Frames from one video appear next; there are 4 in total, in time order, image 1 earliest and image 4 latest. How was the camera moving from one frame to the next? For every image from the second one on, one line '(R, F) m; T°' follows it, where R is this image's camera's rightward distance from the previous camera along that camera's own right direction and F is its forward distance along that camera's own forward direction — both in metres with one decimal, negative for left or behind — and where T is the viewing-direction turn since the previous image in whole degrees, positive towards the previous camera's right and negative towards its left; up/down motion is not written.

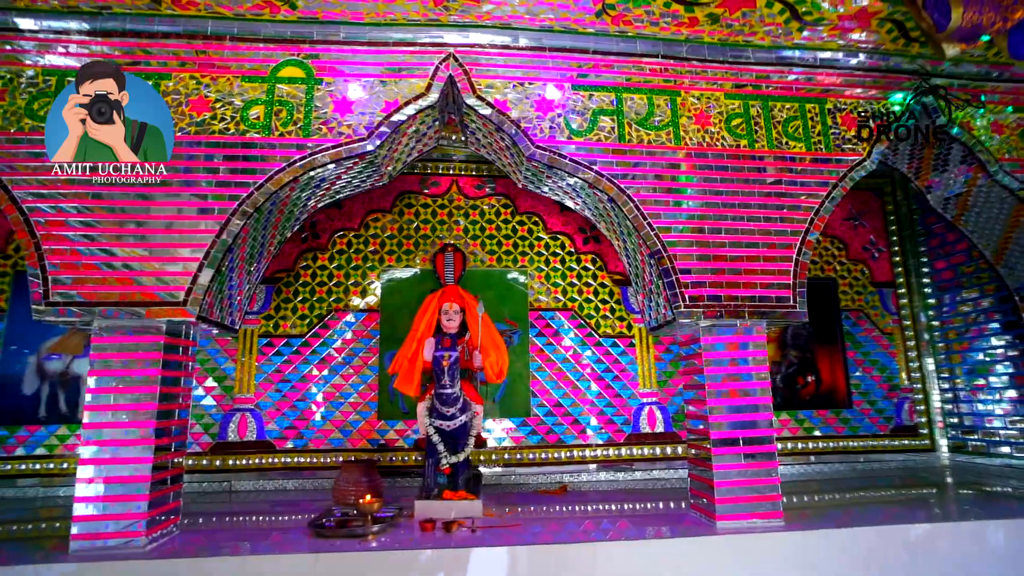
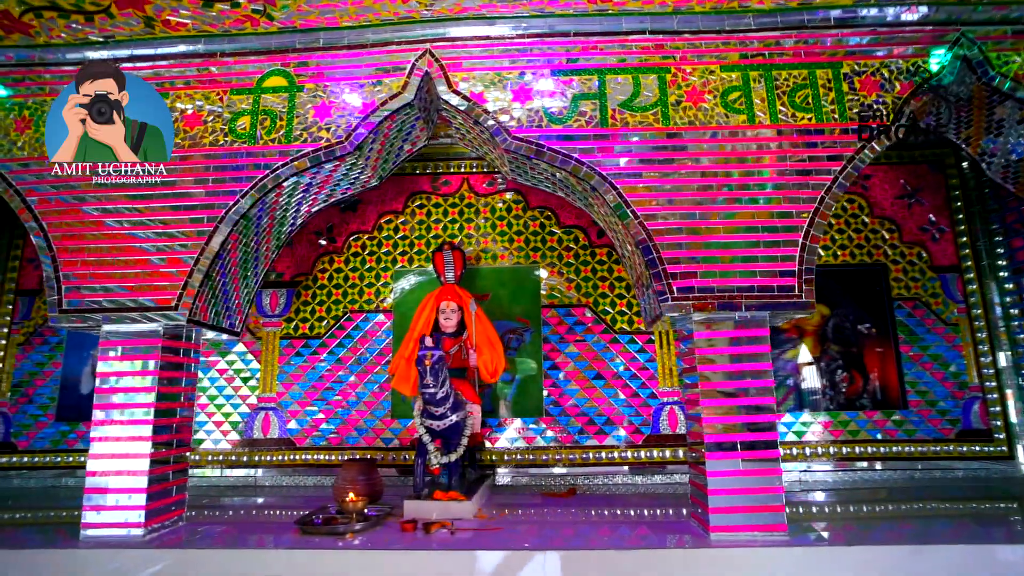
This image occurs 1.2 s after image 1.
(+0.6, +0.1) m; -9°
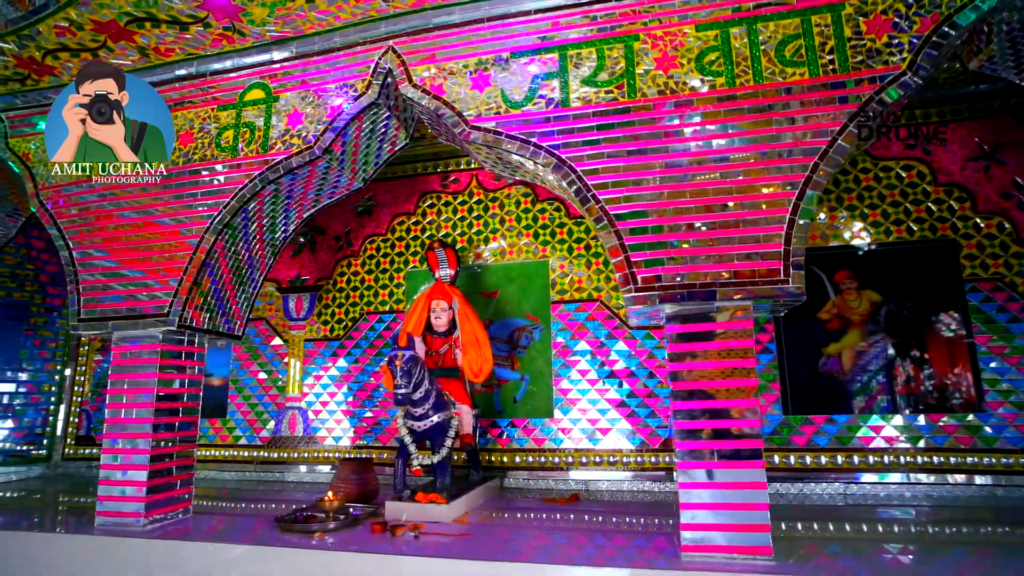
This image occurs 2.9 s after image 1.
(+0.8, +0.2) m; -11°
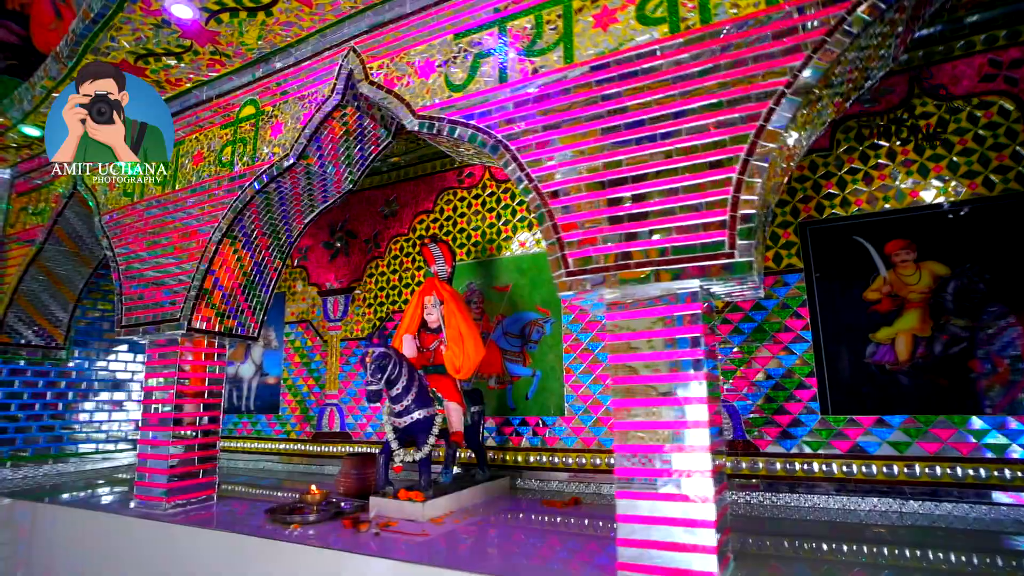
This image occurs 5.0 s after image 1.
(+0.9, +0.3) m; -14°
